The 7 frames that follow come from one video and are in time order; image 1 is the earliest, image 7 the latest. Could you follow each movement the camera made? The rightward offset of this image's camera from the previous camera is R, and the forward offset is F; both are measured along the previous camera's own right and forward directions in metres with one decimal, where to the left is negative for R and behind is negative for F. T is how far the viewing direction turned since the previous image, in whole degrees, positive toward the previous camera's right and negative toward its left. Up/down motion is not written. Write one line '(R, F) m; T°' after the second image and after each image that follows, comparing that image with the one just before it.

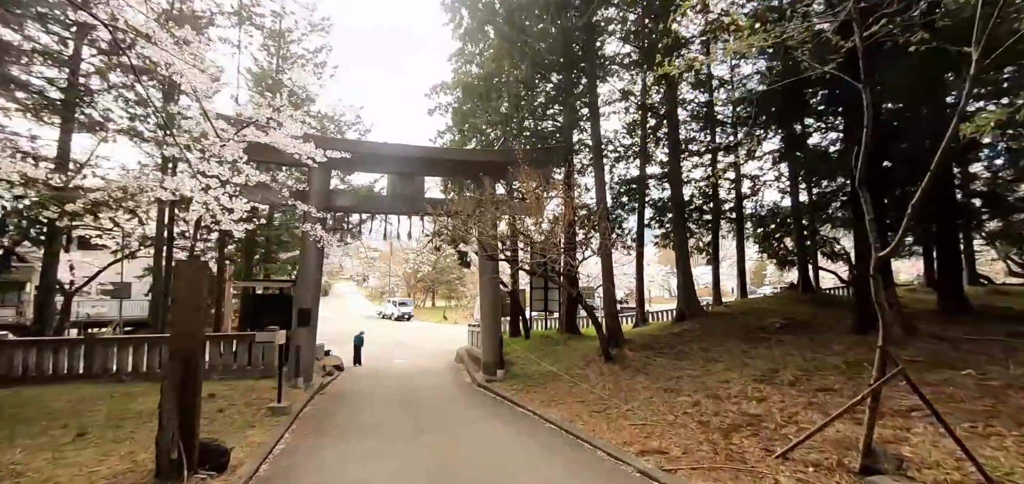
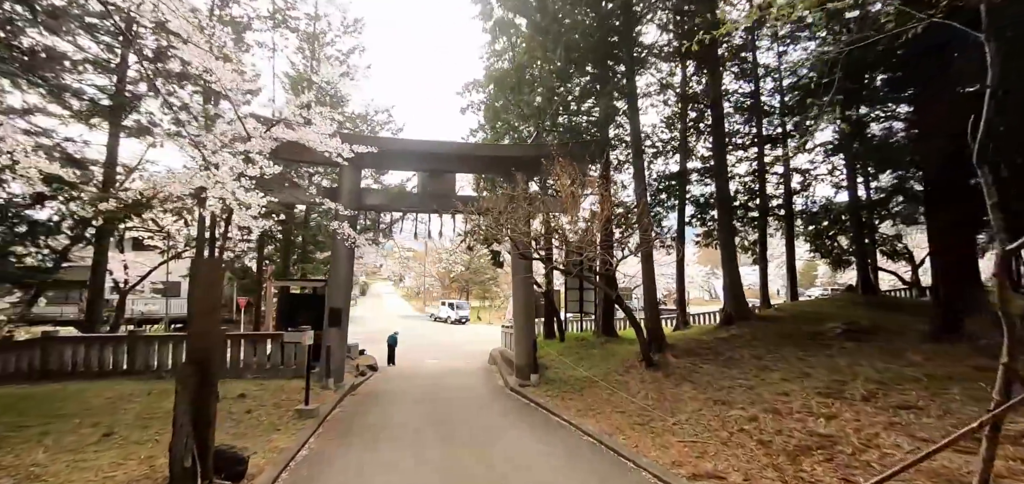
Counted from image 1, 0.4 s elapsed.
(0.0, +0.4) m; -4°
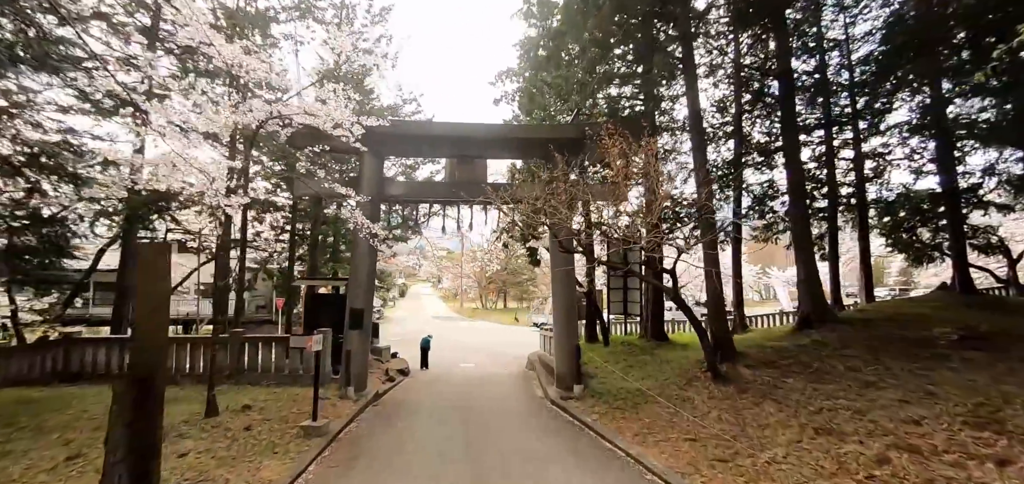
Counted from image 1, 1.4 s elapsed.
(0.0, +1.1) m; -5°
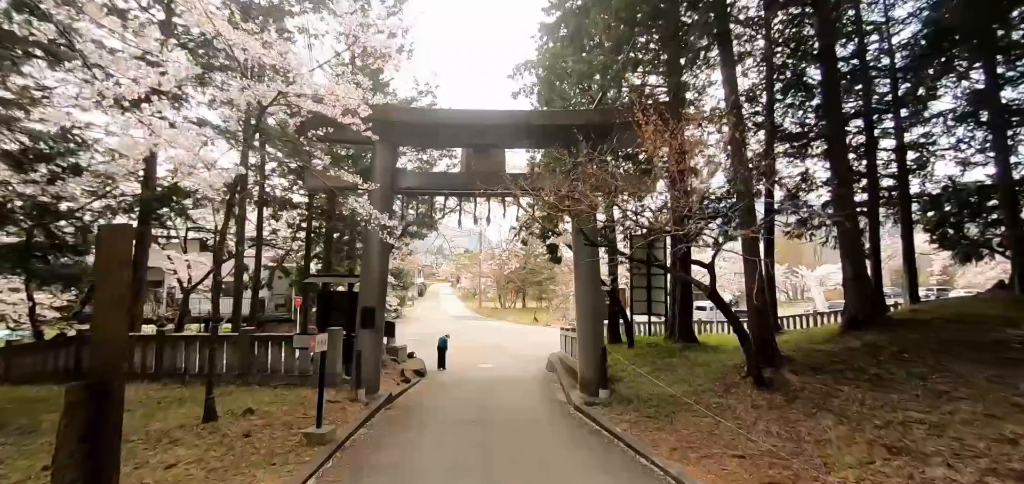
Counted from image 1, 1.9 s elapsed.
(0.0, +0.5) m; -2°
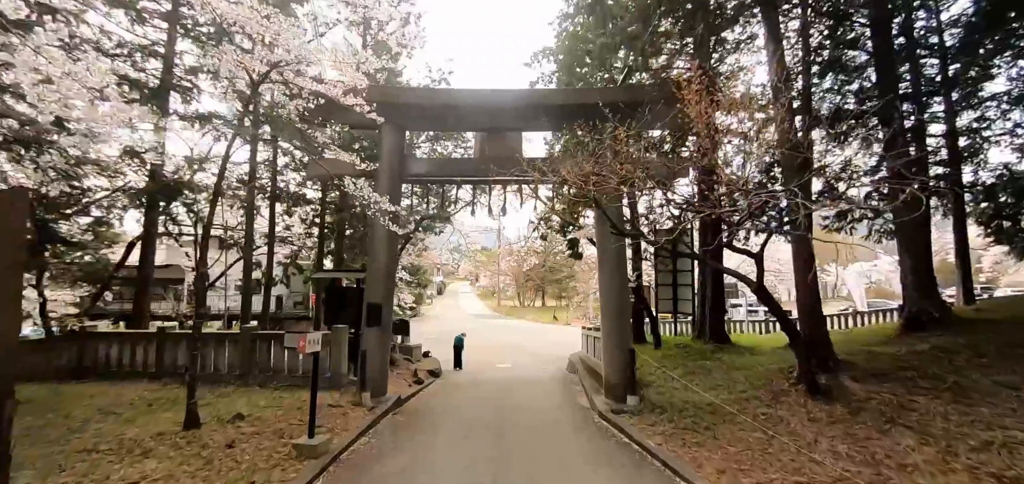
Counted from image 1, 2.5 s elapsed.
(0.0, +0.6) m; -2°
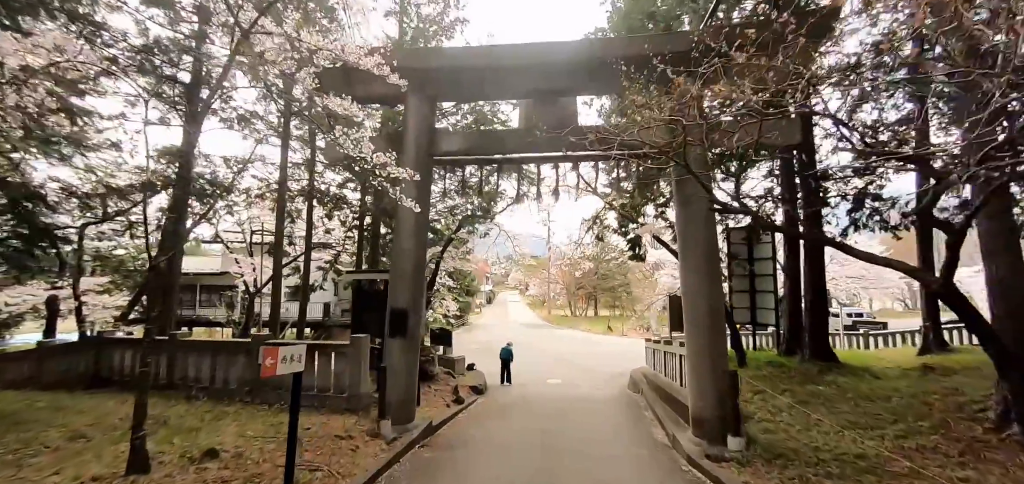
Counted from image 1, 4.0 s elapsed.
(-0.1, +1.4) m; -6°
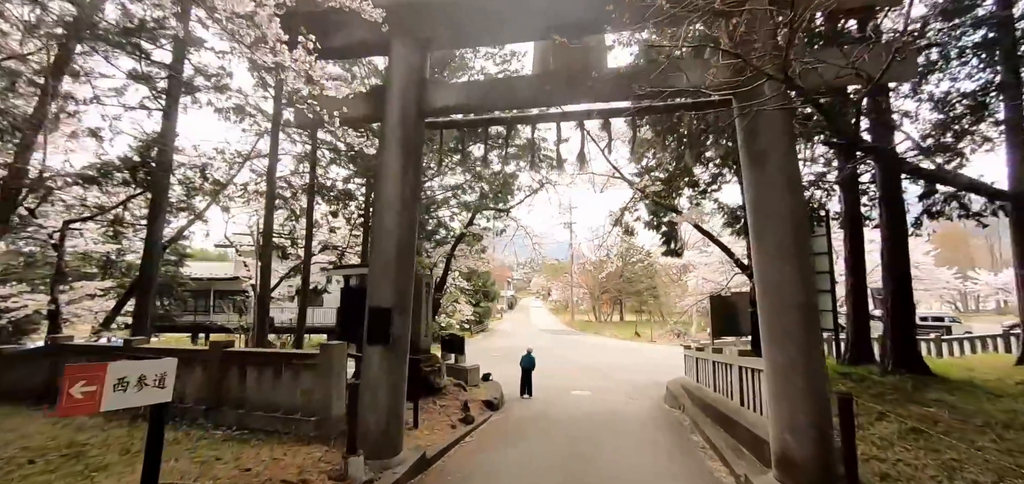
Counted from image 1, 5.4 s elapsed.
(+0.1, +1.3) m; -3°
